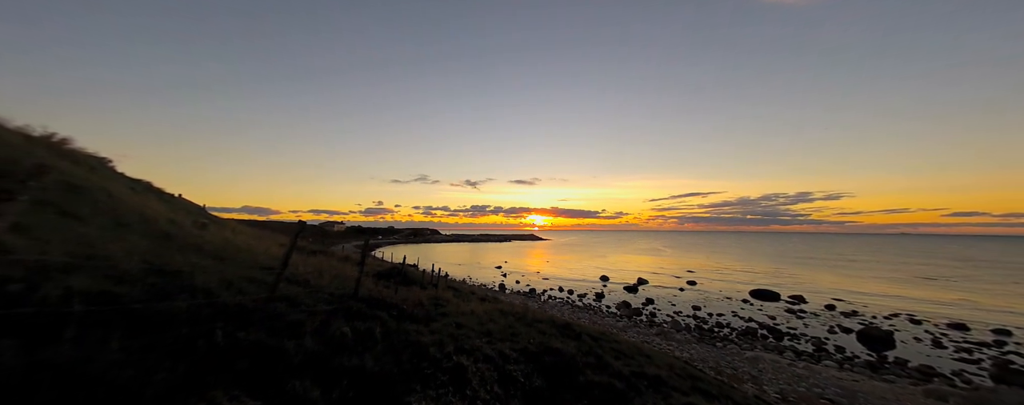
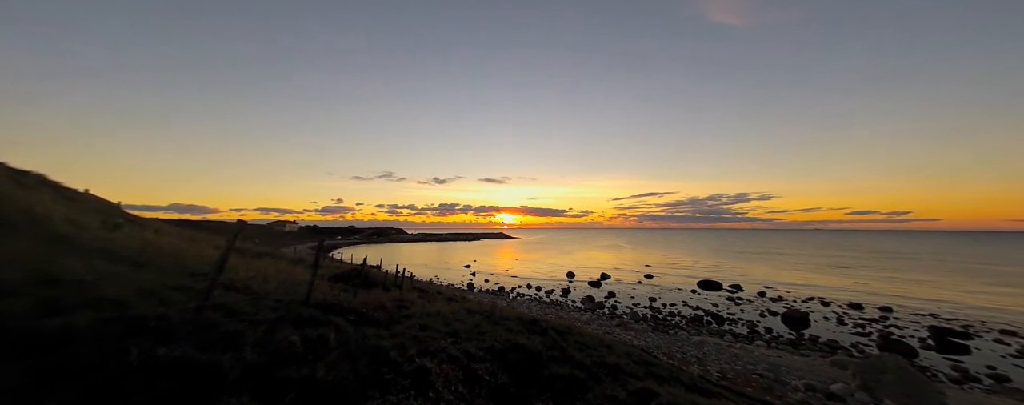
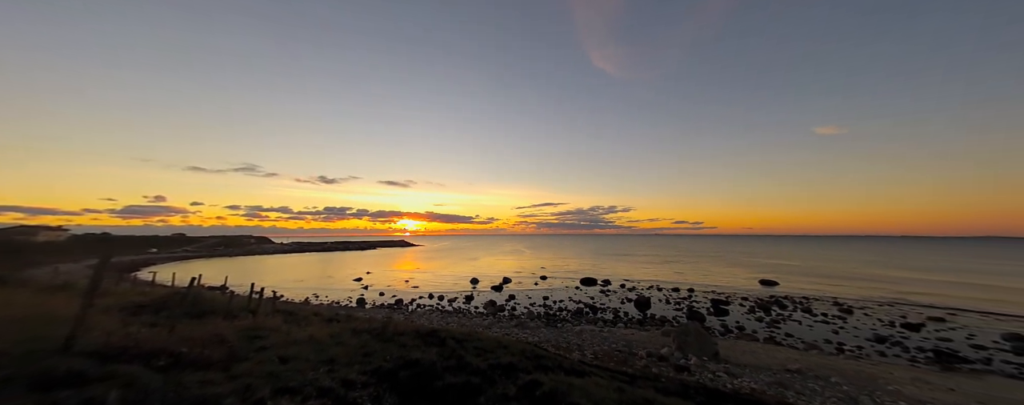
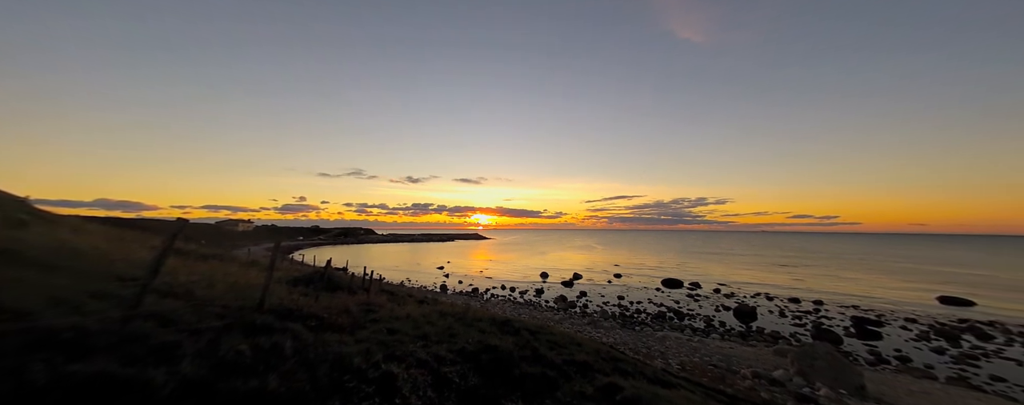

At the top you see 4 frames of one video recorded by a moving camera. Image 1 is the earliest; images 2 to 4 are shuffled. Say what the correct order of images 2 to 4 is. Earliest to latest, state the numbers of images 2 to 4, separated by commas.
2, 4, 3
